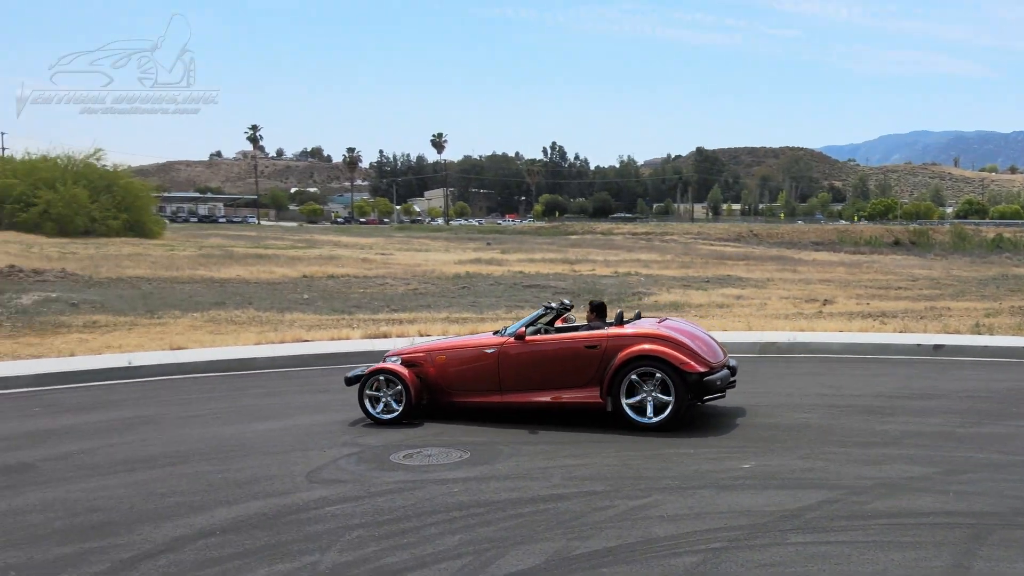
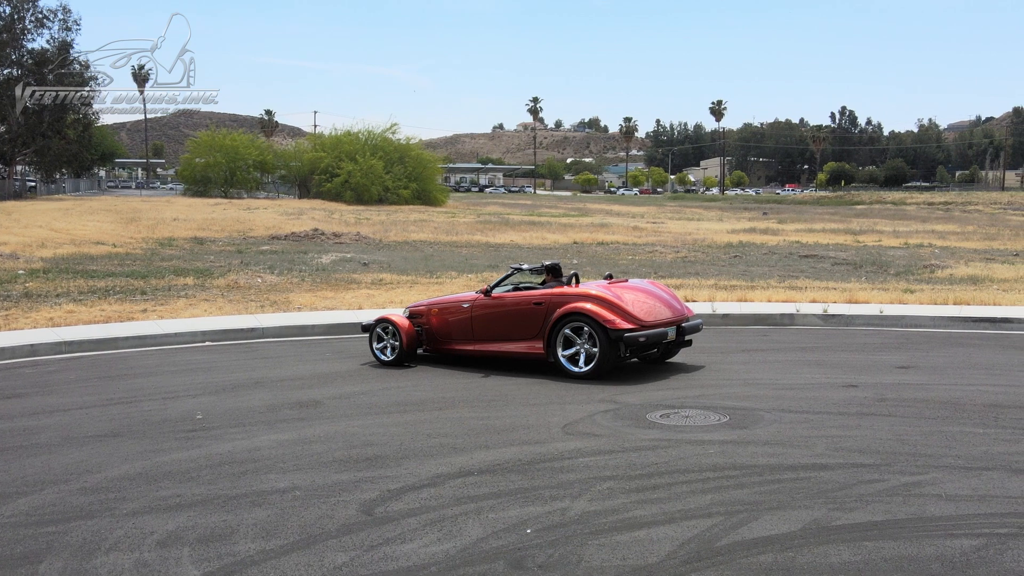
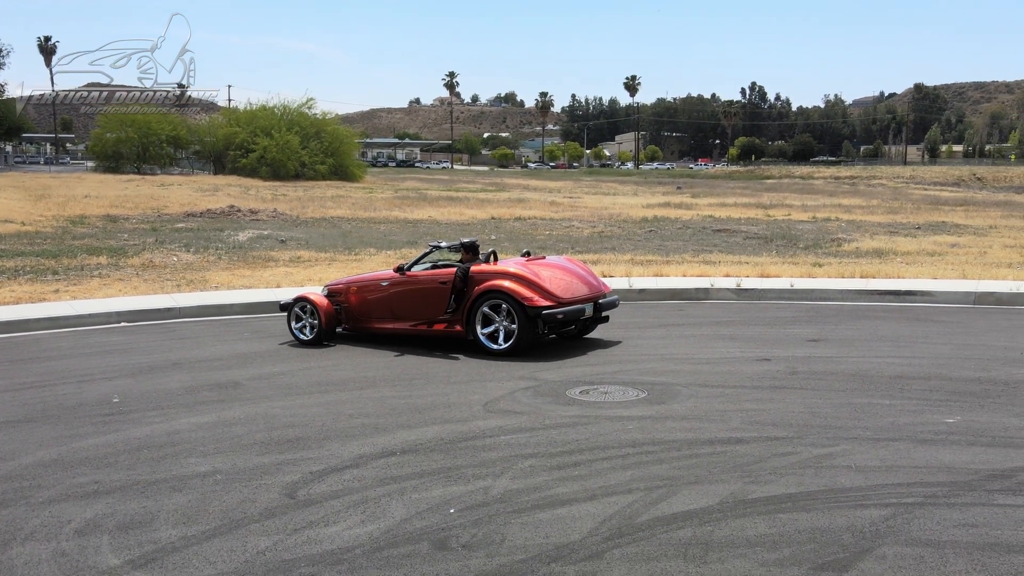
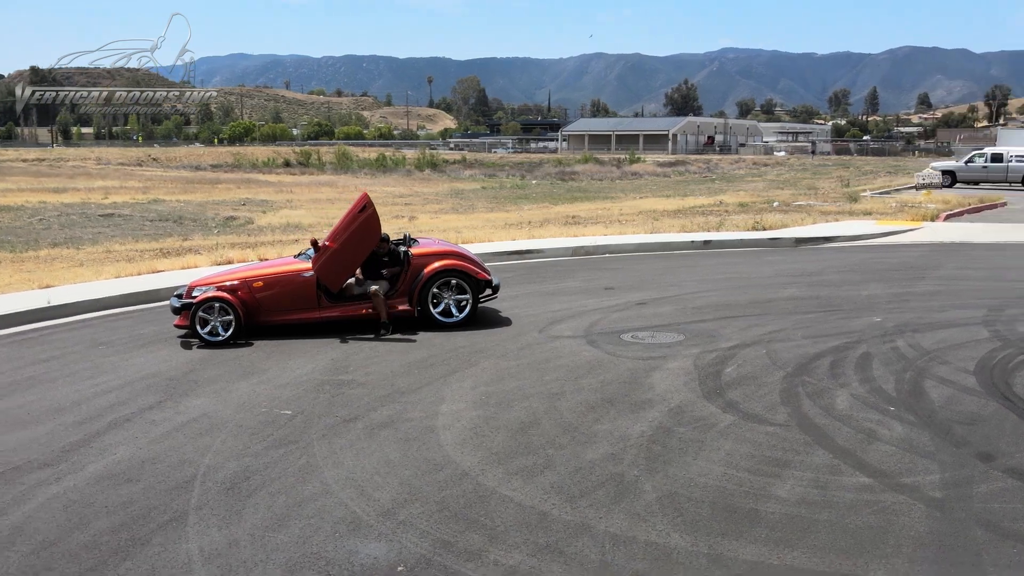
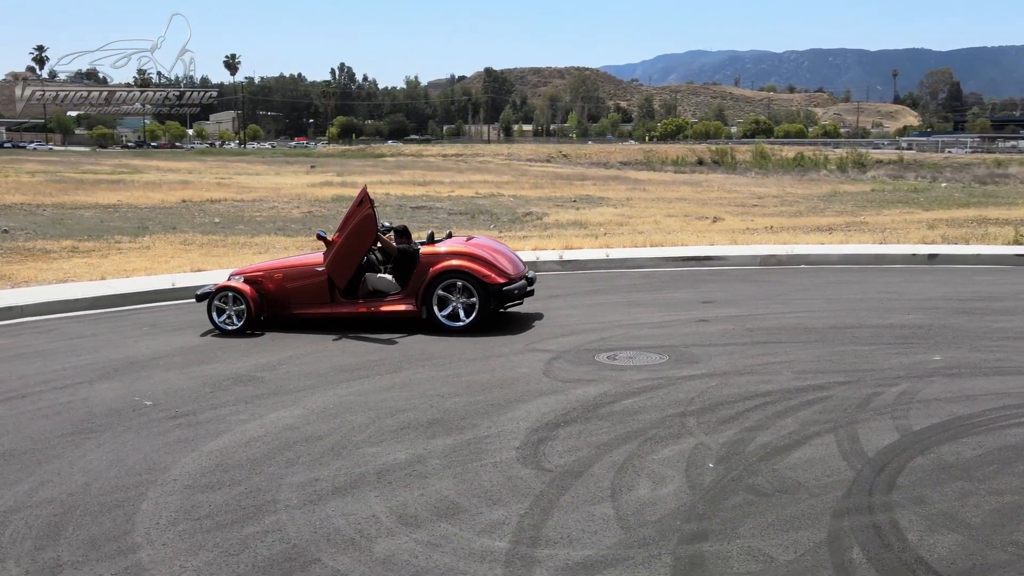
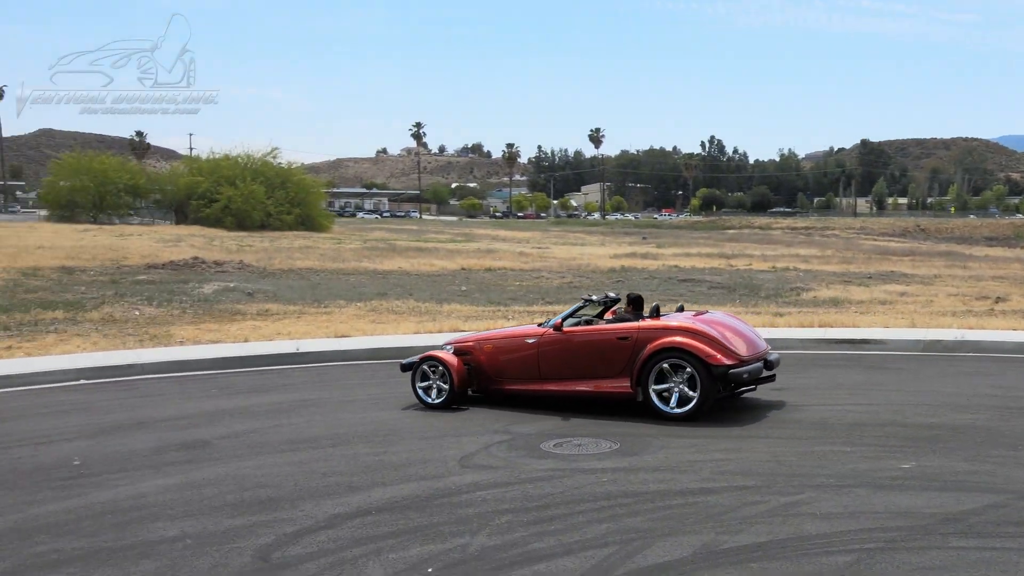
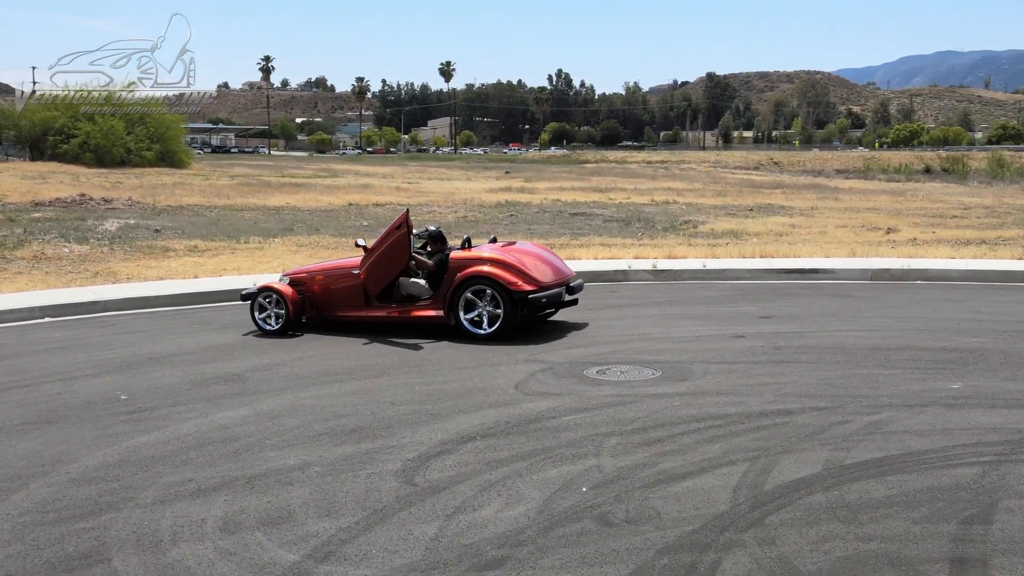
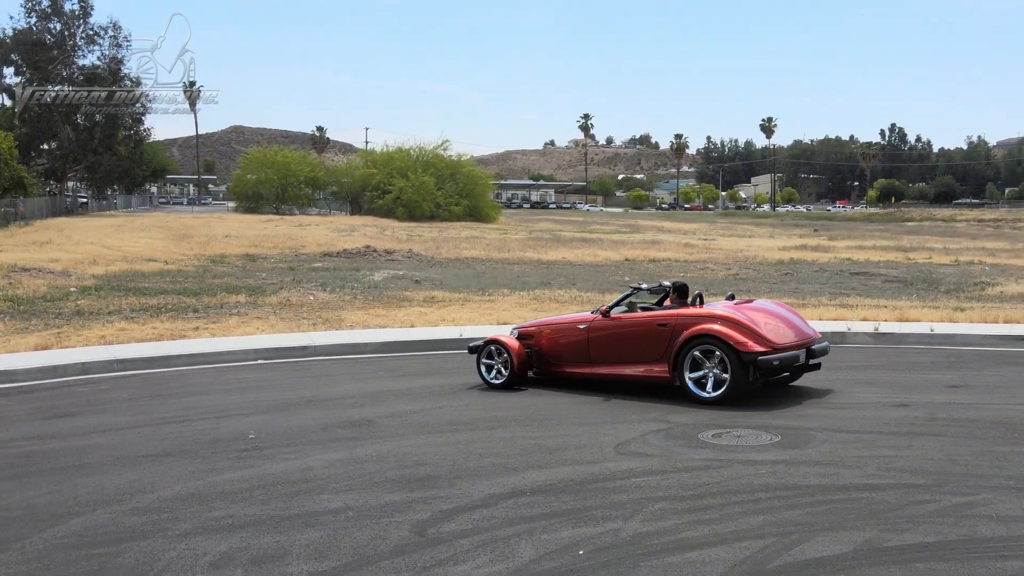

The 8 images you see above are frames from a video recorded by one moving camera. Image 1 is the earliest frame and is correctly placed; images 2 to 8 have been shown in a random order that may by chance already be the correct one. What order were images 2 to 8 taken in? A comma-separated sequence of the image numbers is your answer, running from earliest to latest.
6, 8, 2, 3, 7, 5, 4
